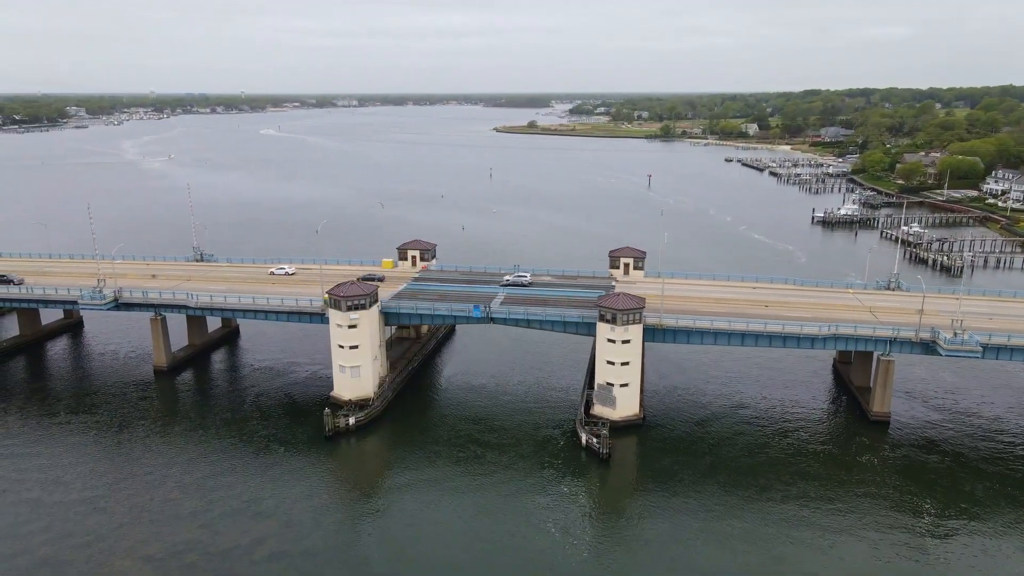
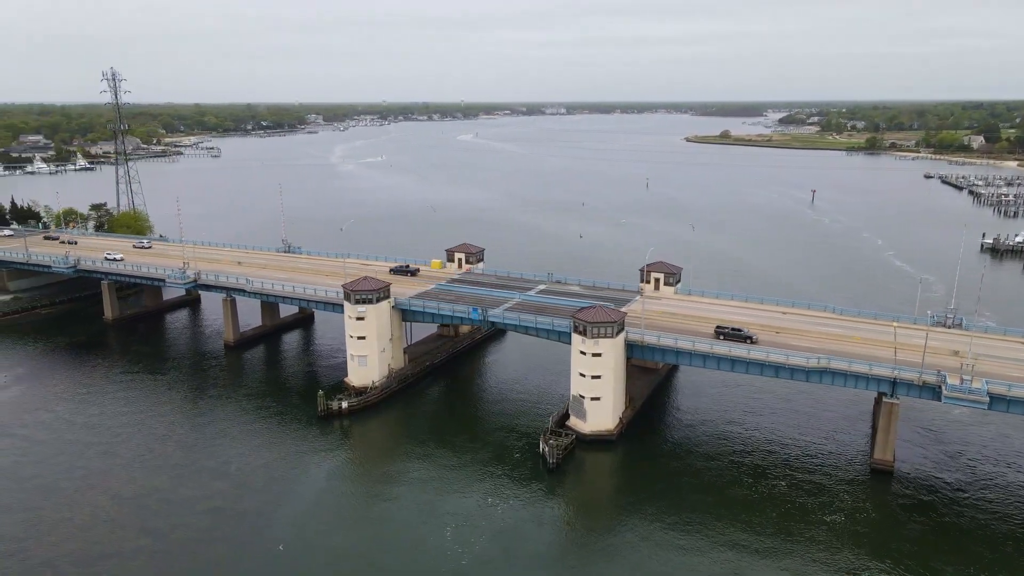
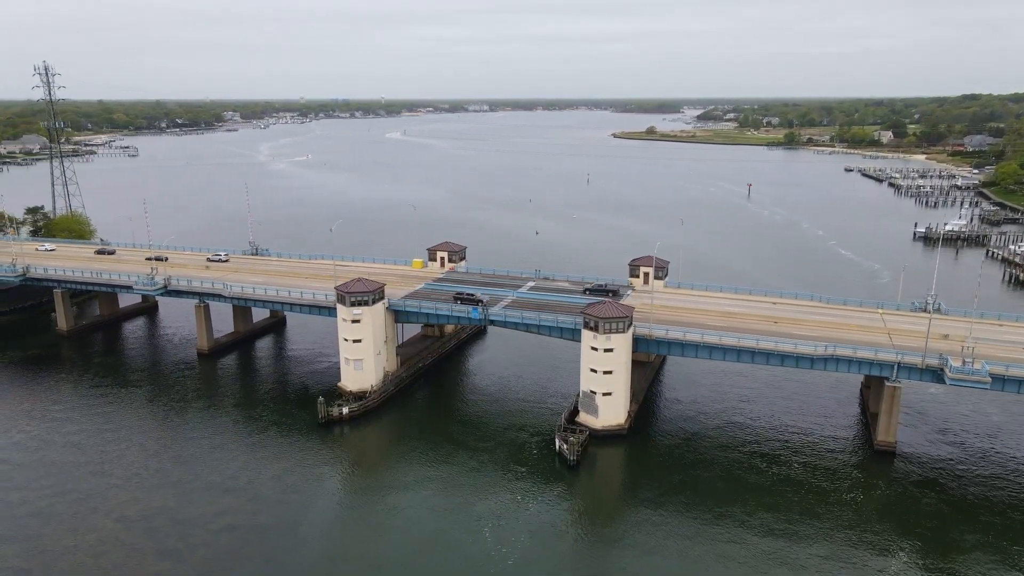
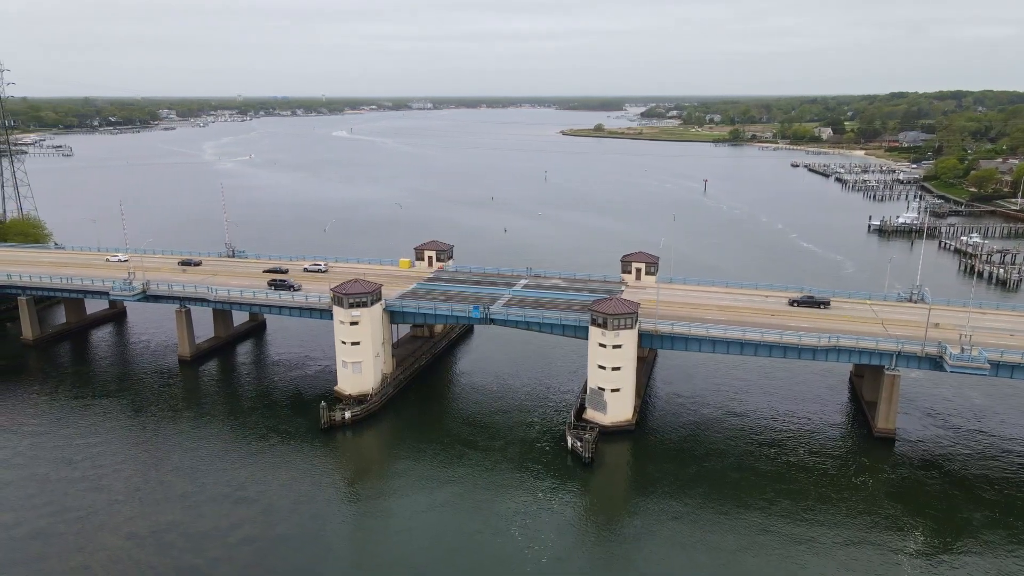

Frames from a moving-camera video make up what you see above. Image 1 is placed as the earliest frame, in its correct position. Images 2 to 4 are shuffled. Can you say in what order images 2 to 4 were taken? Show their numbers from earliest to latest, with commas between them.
4, 3, 2
